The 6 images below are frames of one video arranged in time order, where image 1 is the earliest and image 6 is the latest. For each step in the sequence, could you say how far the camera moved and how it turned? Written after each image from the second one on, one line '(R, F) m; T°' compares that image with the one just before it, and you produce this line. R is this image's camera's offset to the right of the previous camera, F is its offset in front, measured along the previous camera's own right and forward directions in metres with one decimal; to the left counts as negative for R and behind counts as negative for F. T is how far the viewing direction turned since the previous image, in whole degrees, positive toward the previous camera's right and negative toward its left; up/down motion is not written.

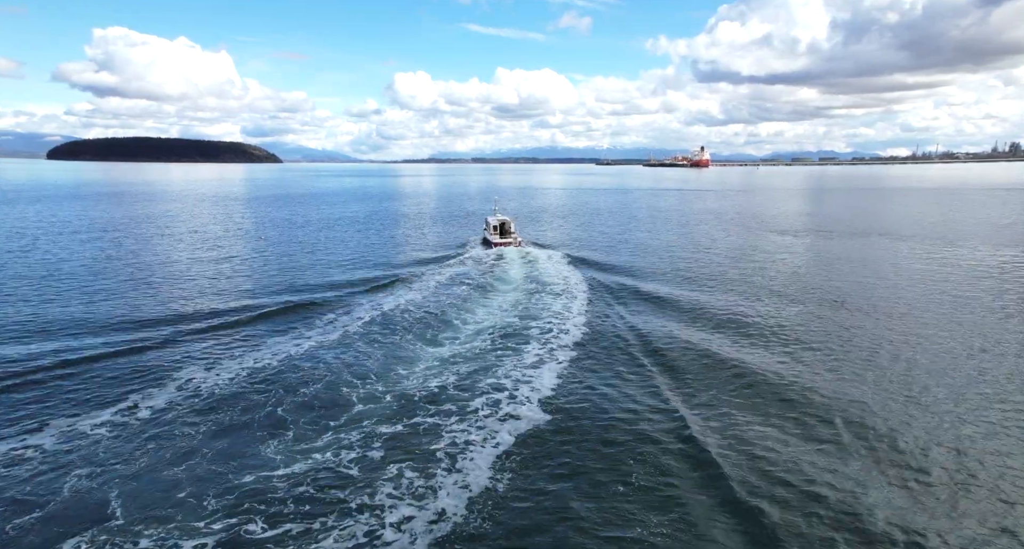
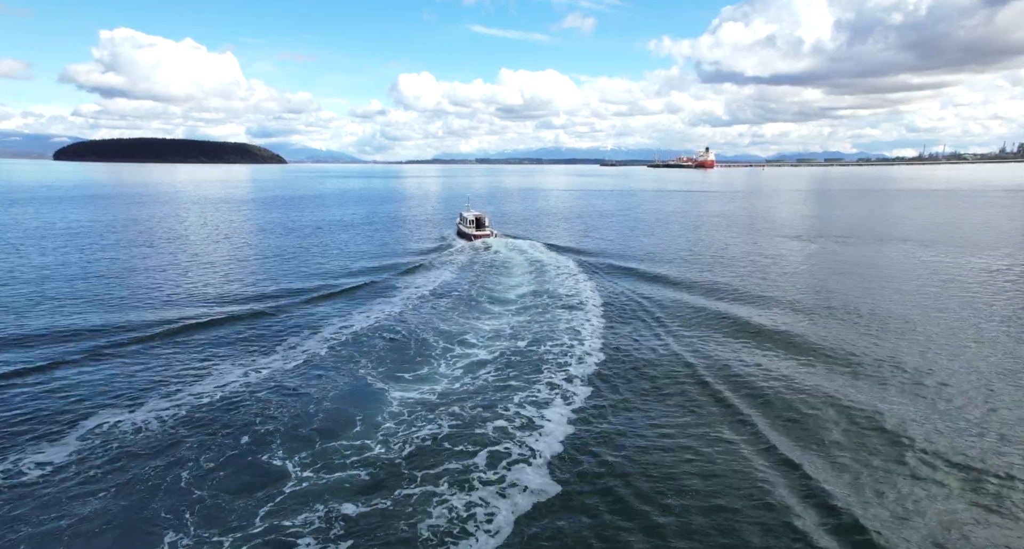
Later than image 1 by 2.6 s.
(+0.1, 0.0) m; 0°
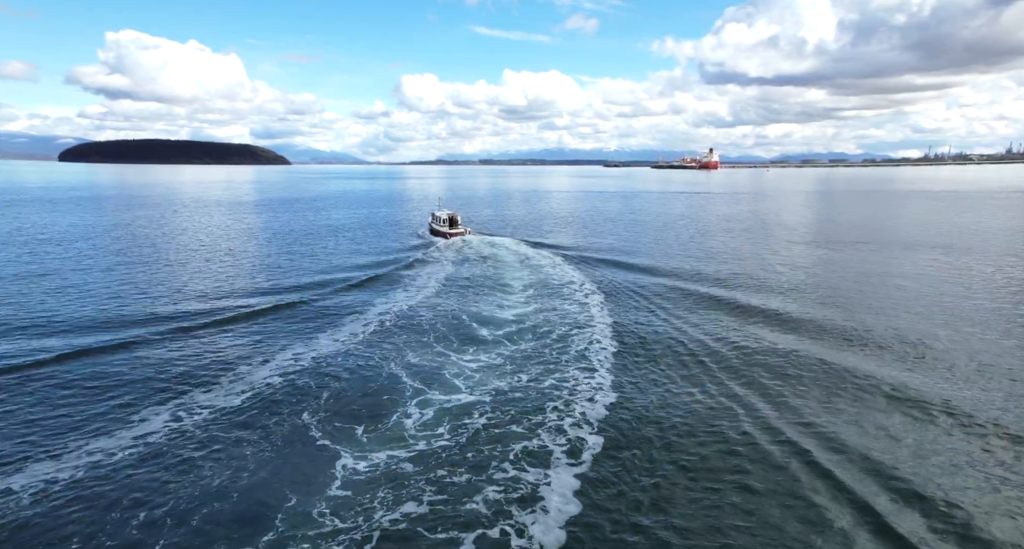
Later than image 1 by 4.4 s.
(+0.3, +0.4) m; 0°
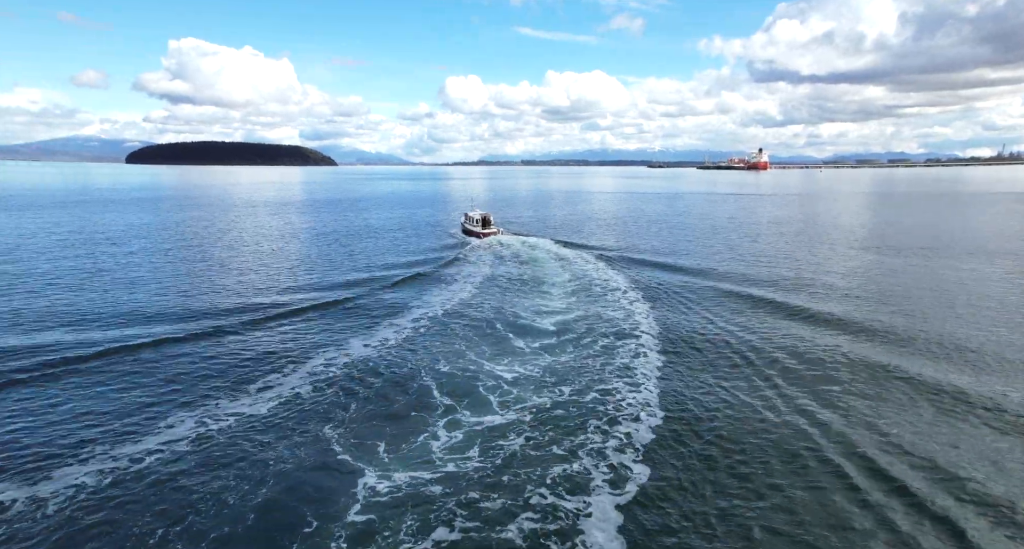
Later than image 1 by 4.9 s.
(+0.1, +1.4) m; -4°
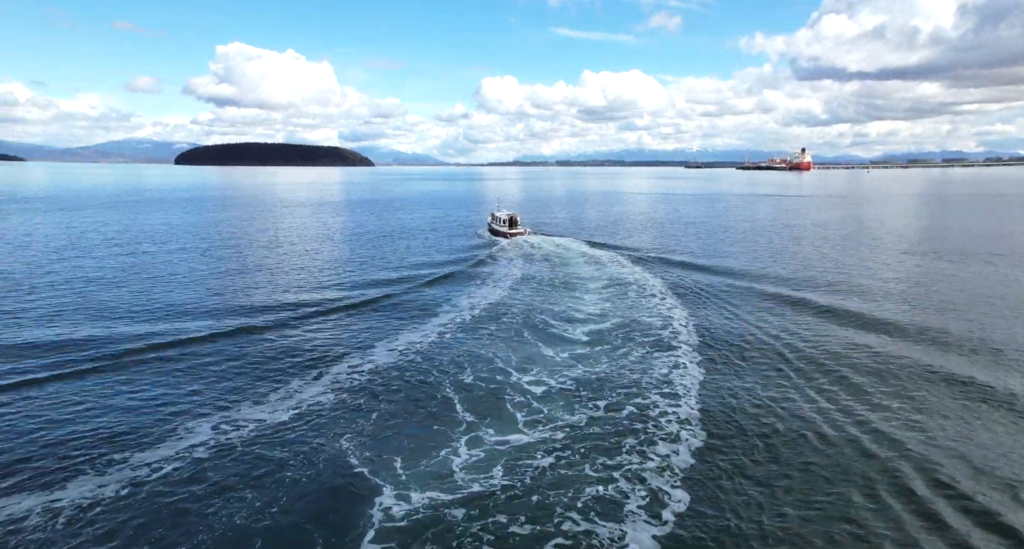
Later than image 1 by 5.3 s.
(+0.1, +1.4) m; -3°
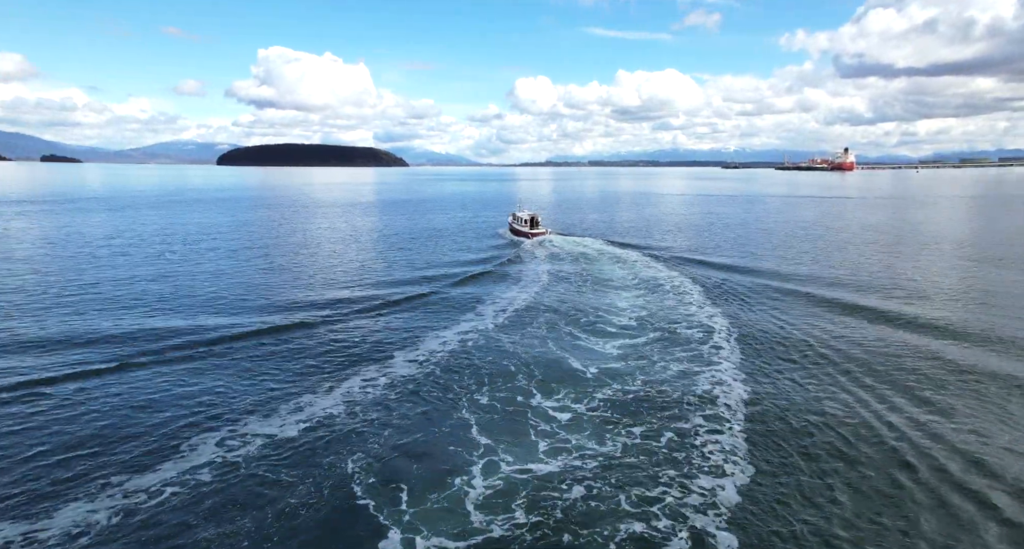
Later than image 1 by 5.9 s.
(+0.2, +2.2) m; -3°
